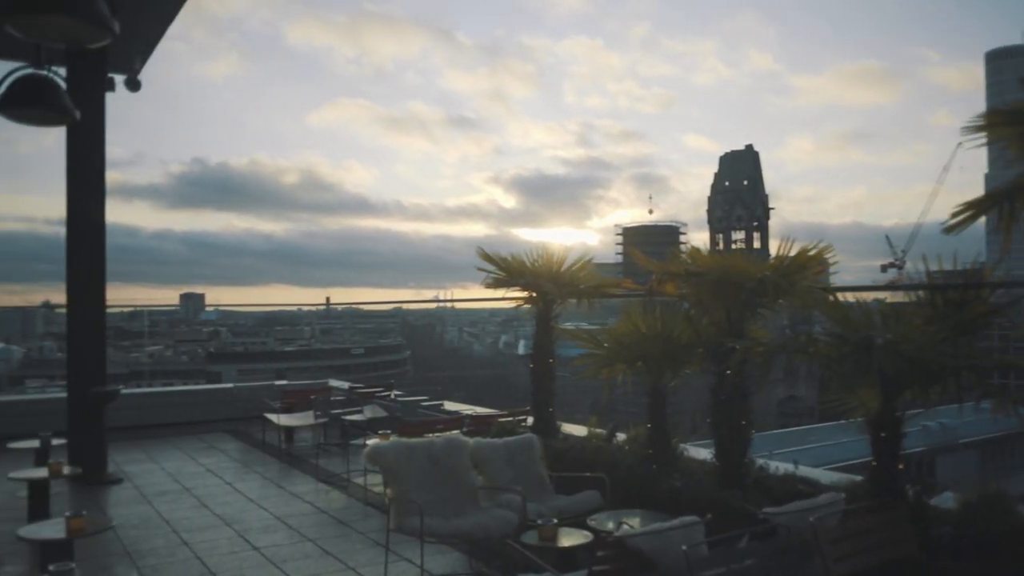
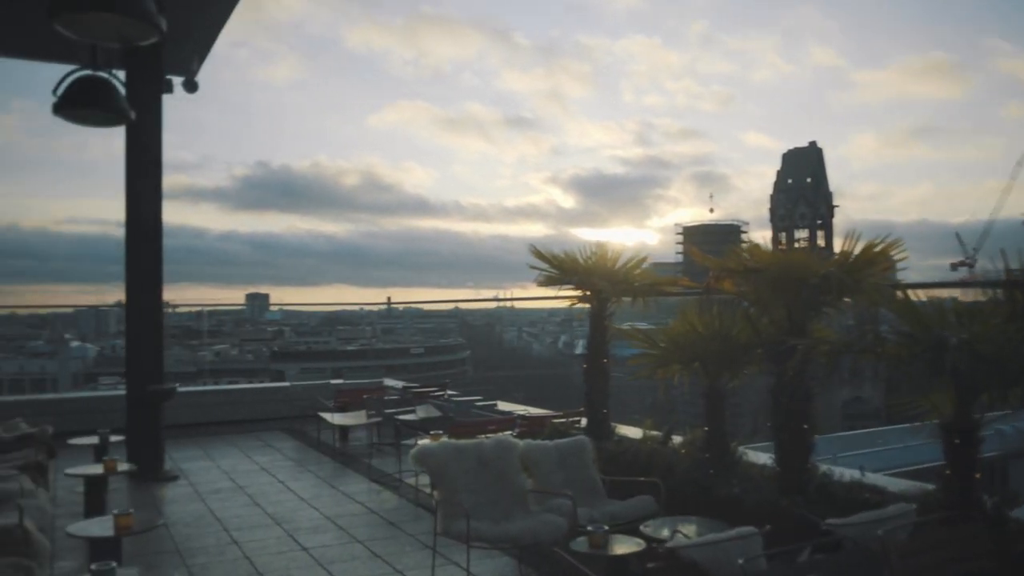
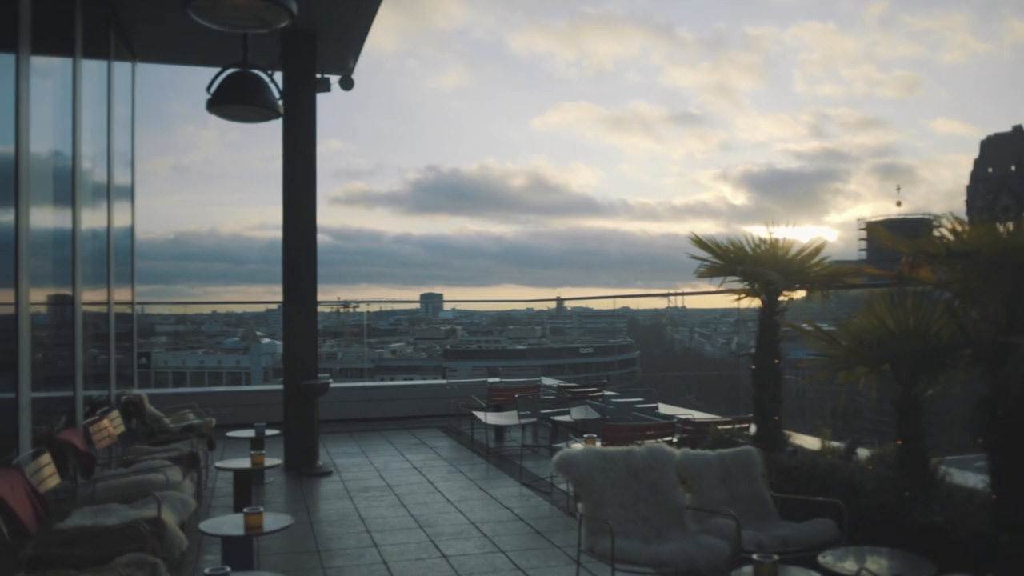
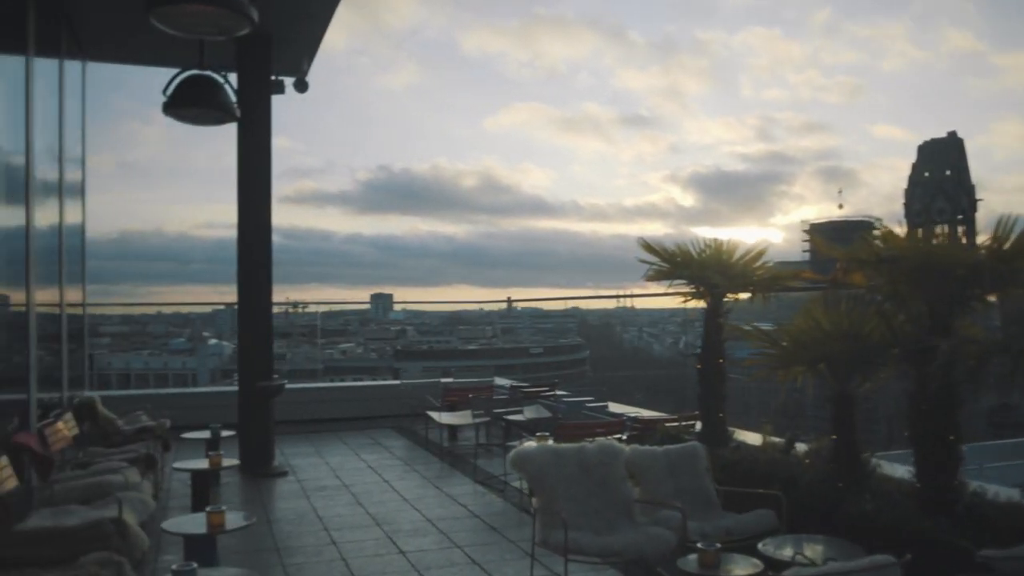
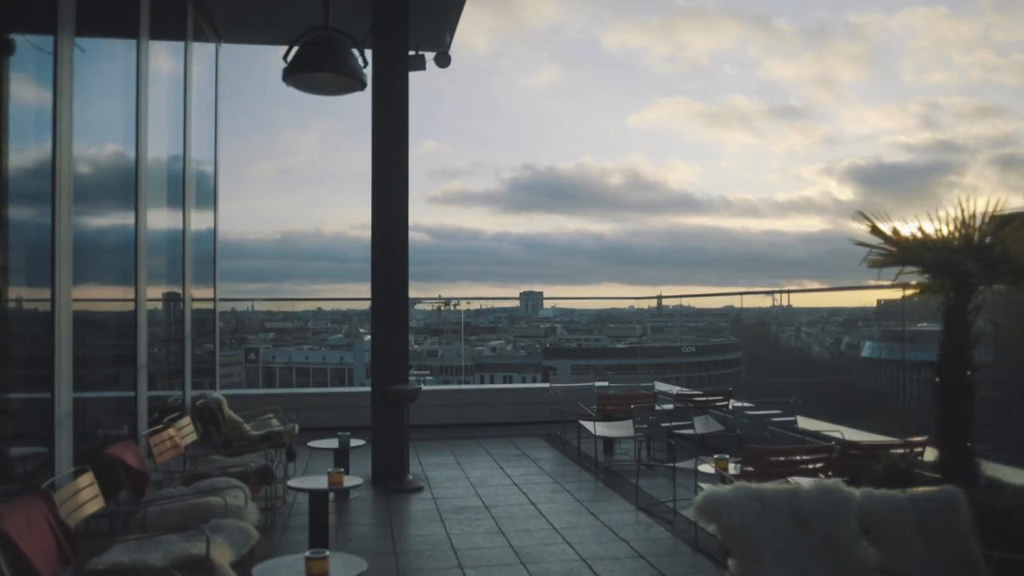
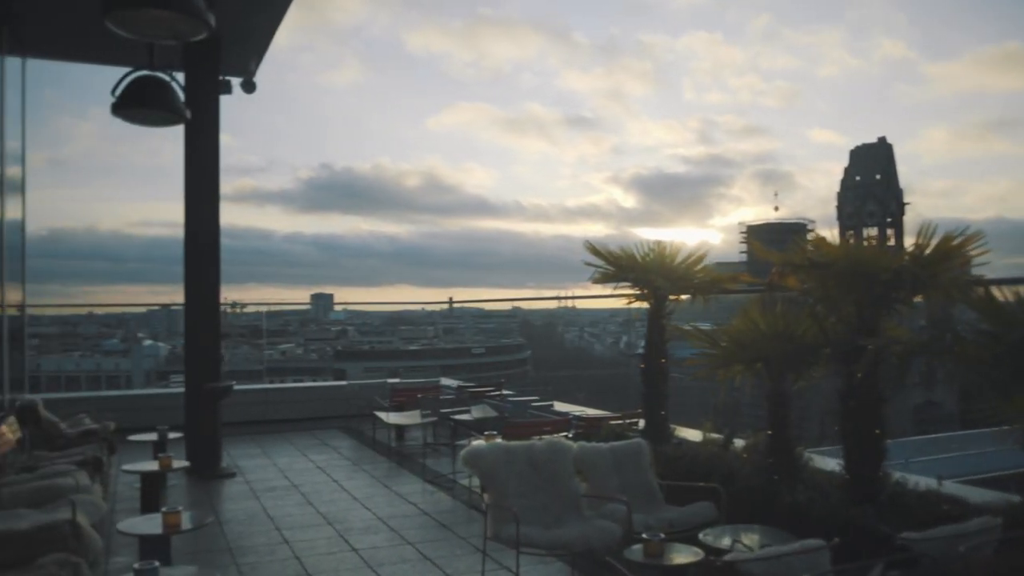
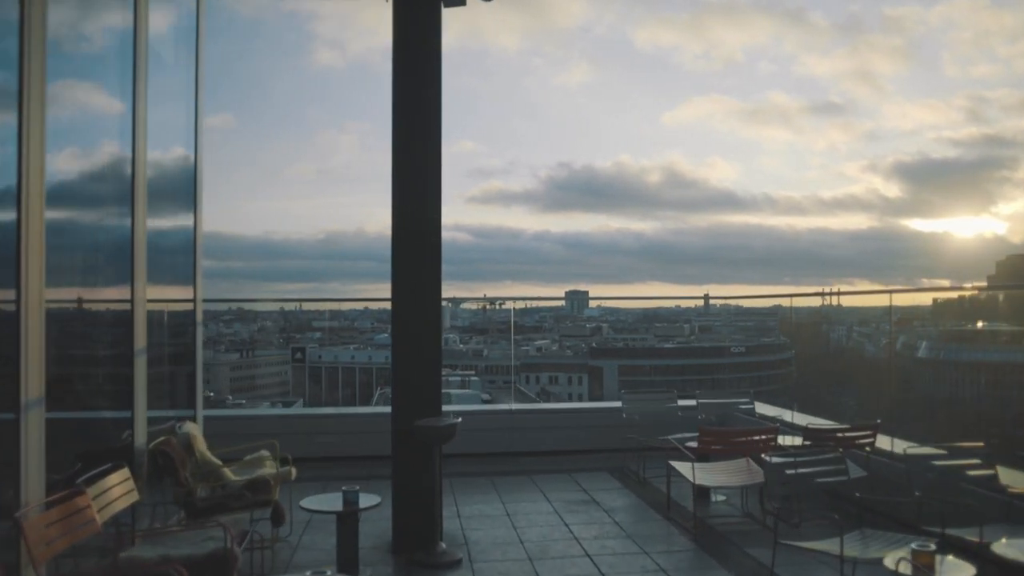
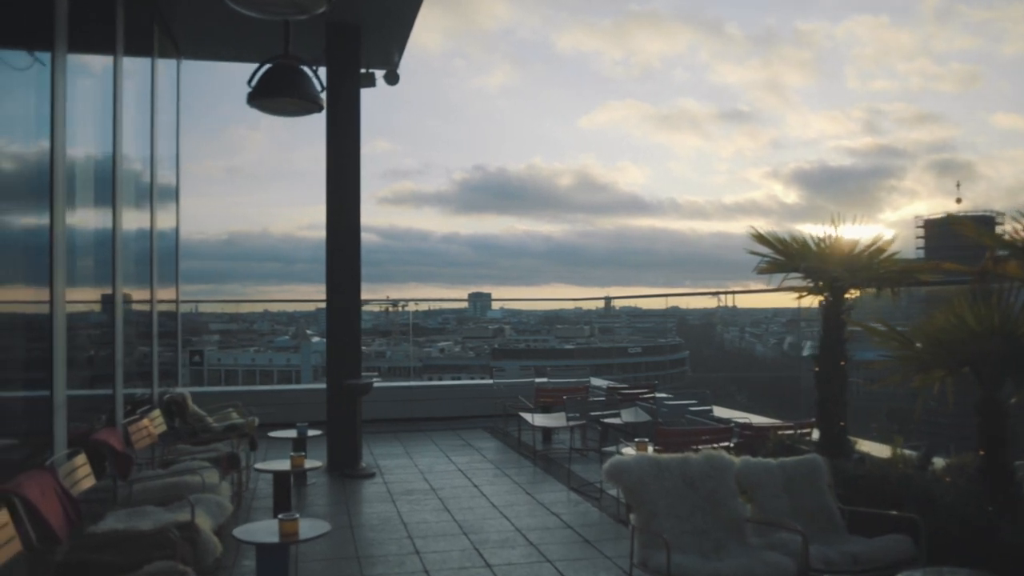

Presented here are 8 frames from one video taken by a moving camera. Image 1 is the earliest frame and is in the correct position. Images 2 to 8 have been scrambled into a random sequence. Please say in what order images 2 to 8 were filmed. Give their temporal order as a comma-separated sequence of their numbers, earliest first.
2, 6, 4, 3, 8, 5, 7
